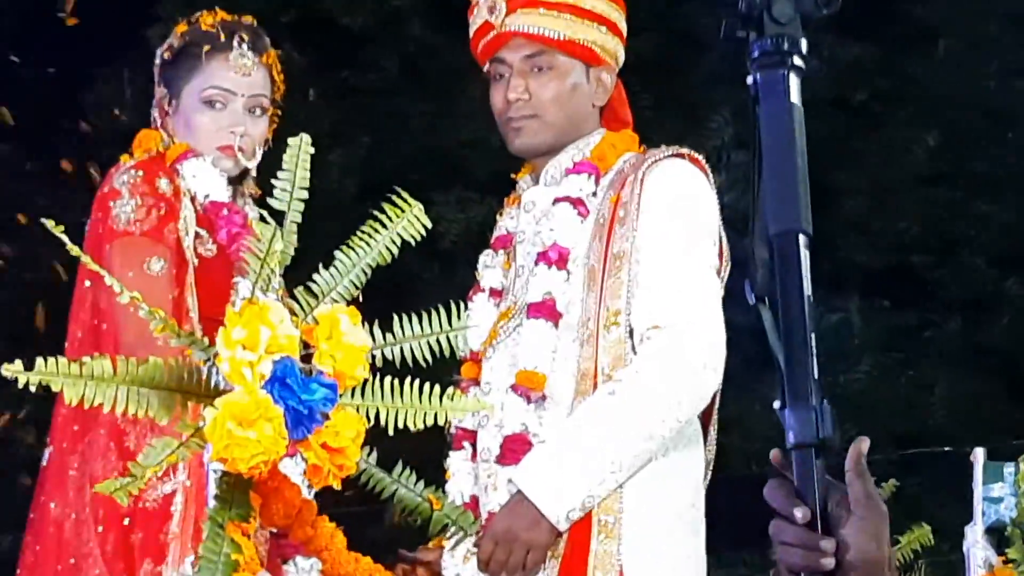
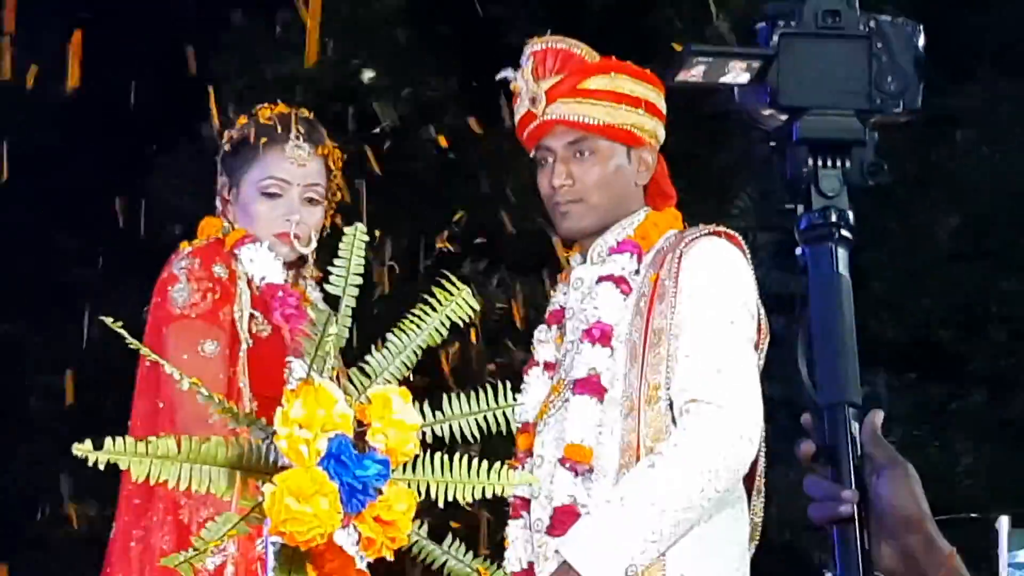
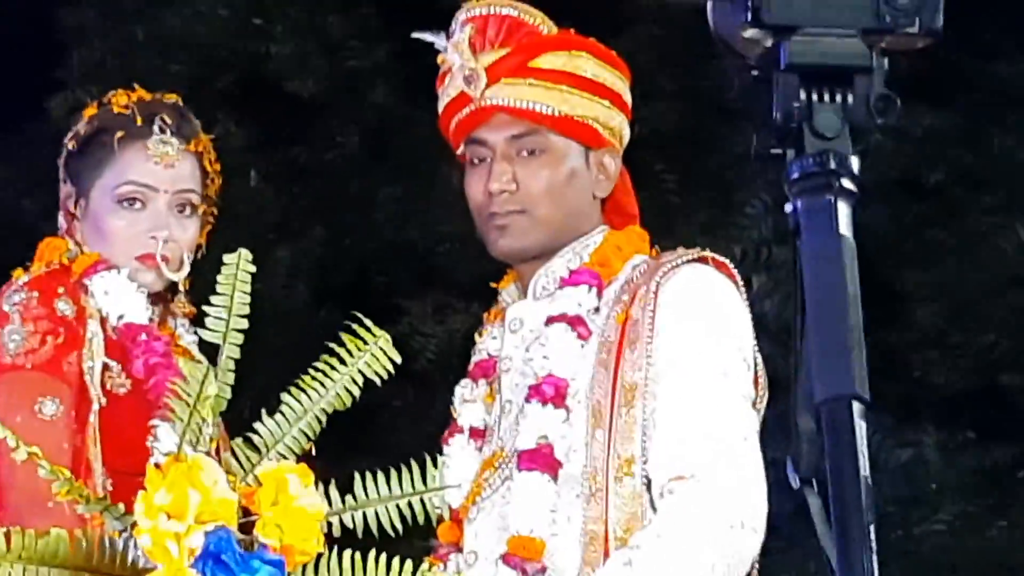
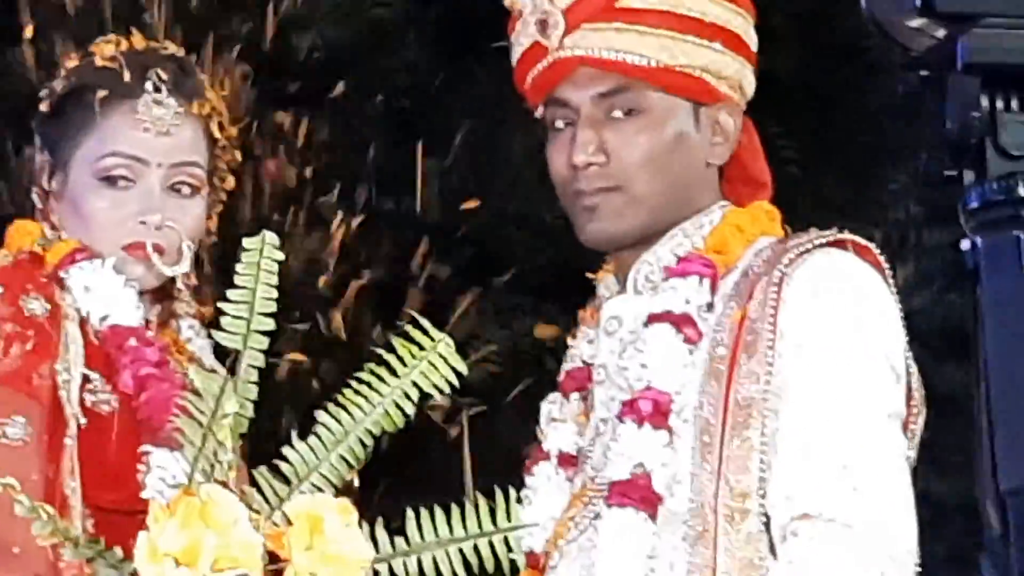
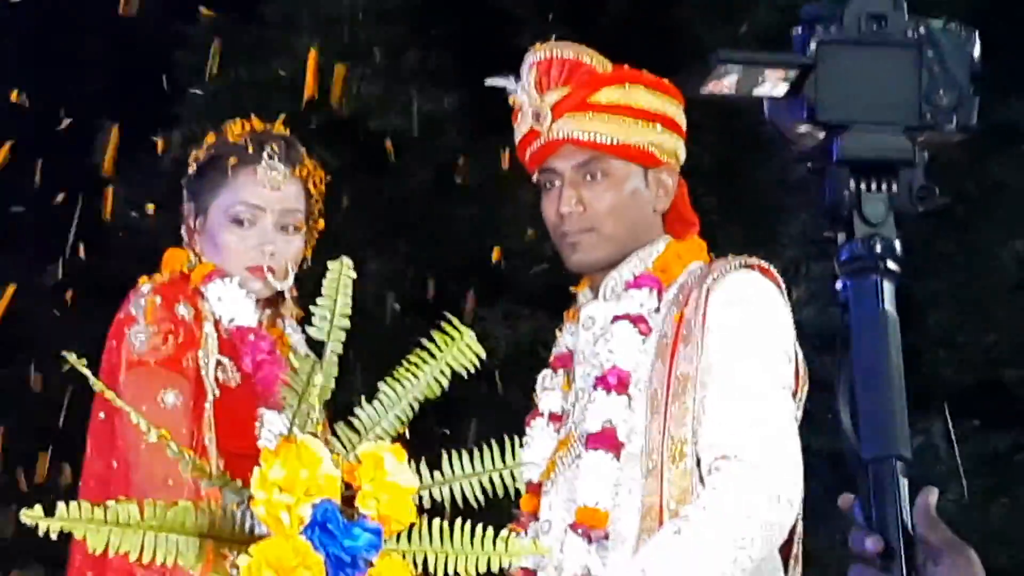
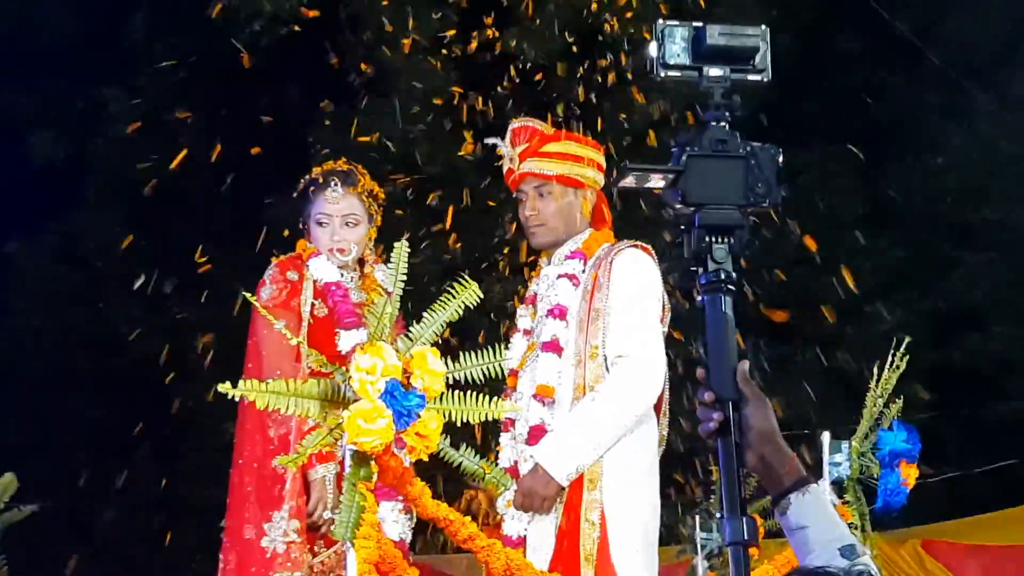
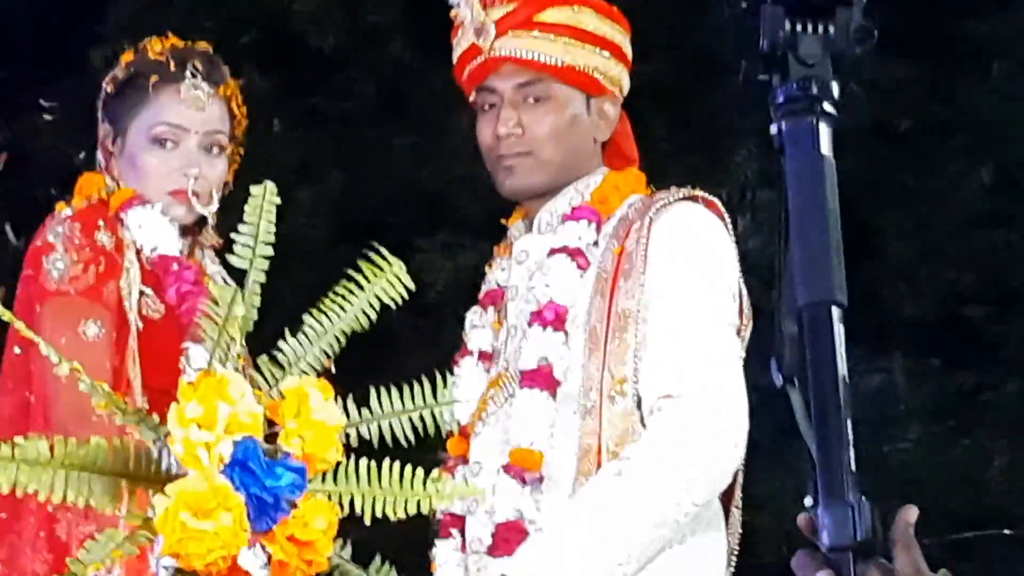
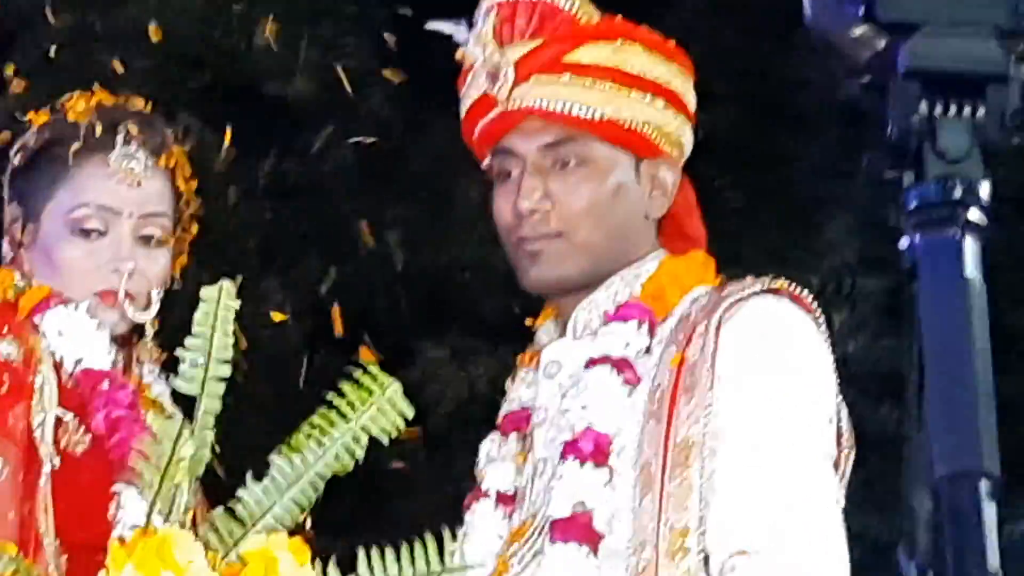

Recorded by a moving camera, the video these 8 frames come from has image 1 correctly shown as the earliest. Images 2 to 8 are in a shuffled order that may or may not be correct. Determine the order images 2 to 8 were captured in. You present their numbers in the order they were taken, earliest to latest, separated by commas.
7, 3, 8, 4, 5, 2, 6
